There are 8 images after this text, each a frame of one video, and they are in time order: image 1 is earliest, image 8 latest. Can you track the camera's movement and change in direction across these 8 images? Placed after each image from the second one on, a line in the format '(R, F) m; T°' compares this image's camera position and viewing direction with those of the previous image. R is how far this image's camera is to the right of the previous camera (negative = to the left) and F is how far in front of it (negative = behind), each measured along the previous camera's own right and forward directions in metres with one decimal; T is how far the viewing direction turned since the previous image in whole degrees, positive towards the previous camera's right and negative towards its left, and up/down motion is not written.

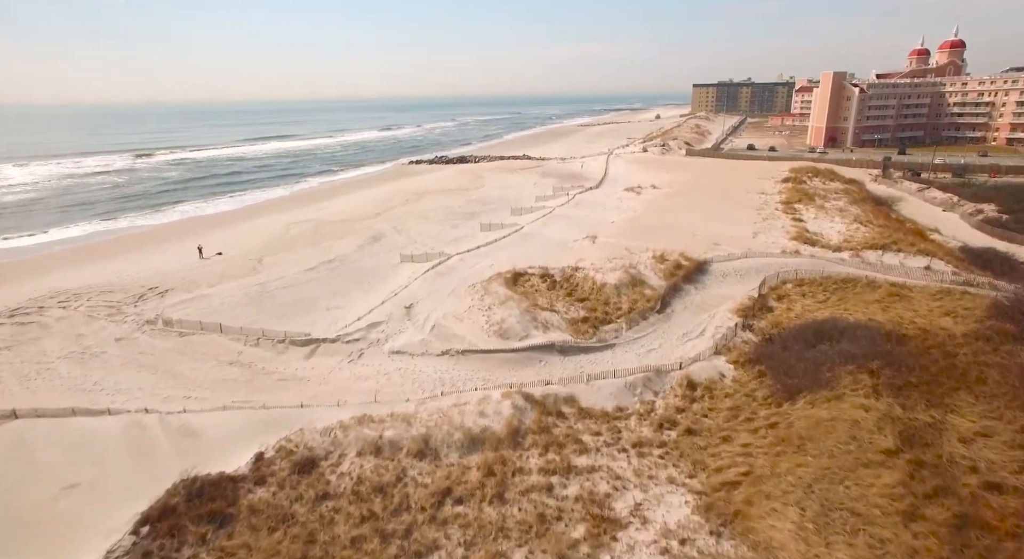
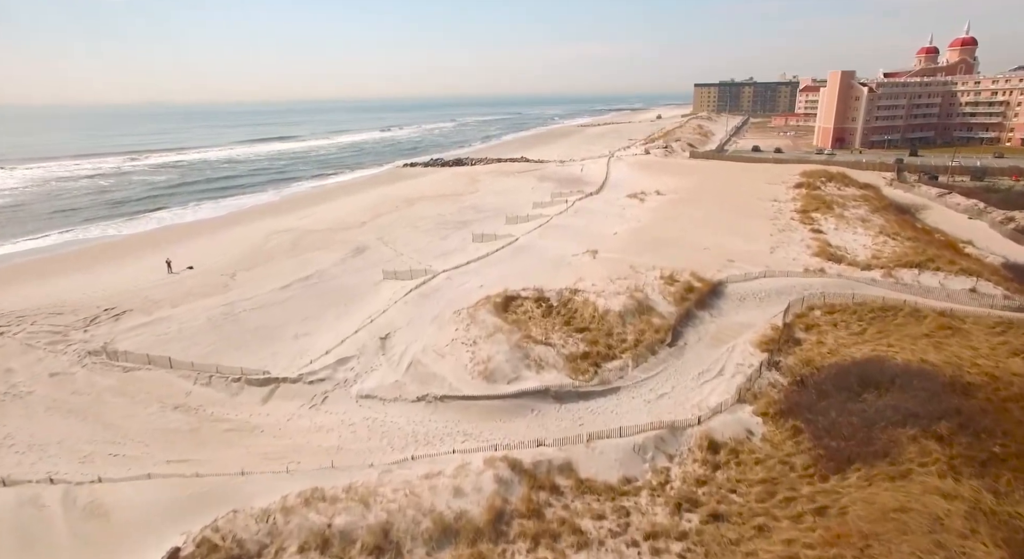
(+0.3, +1.9) m; 0°
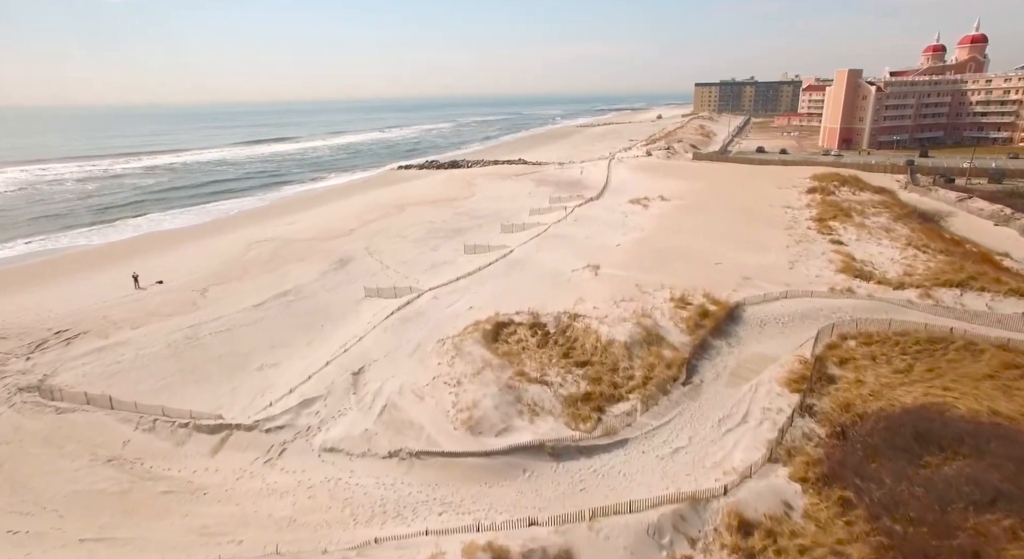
(+0.2, +1.7) m; 0°
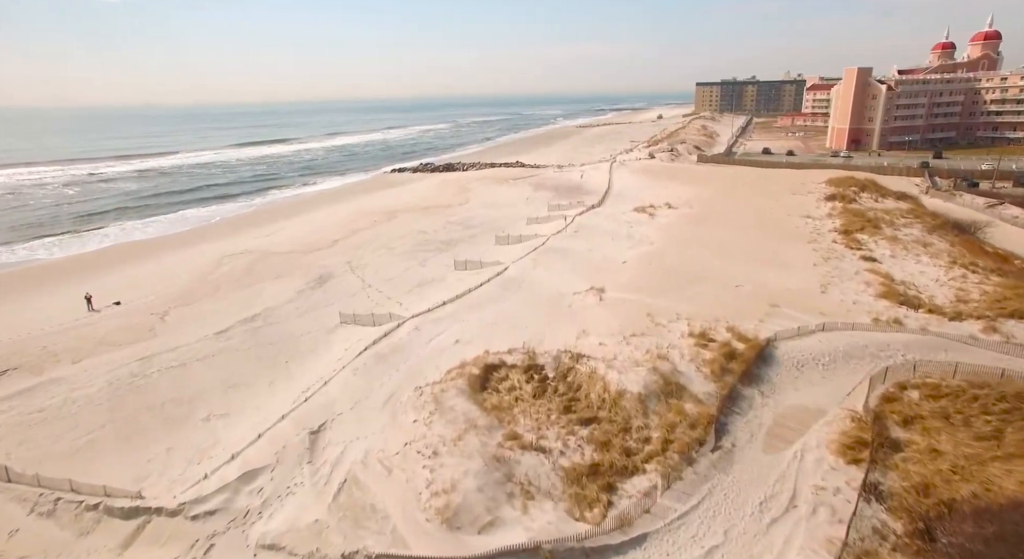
(+0.2, +2.1) m; 0°
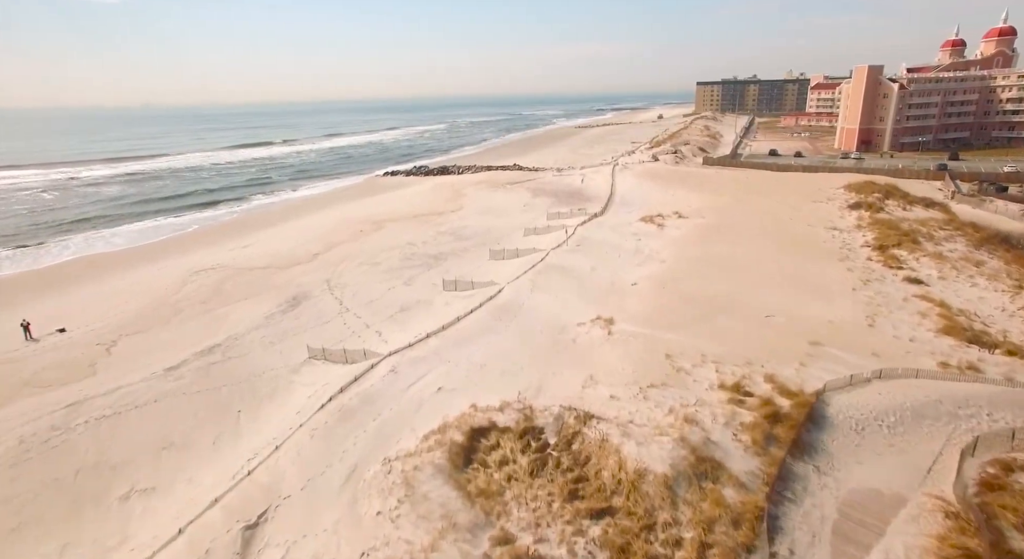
(+0.1, +2.2) m; 0°
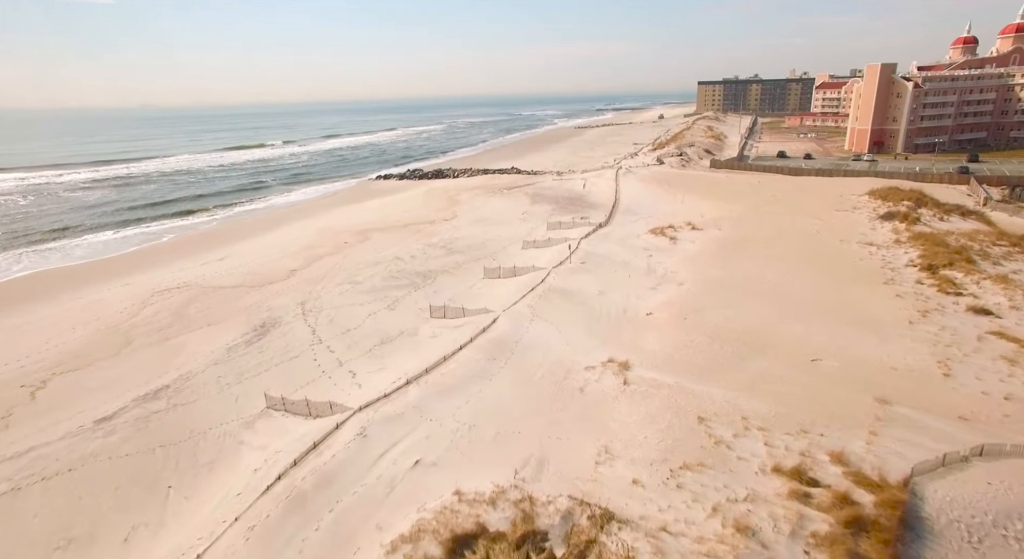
(+0.1, +2.3) m; 0°
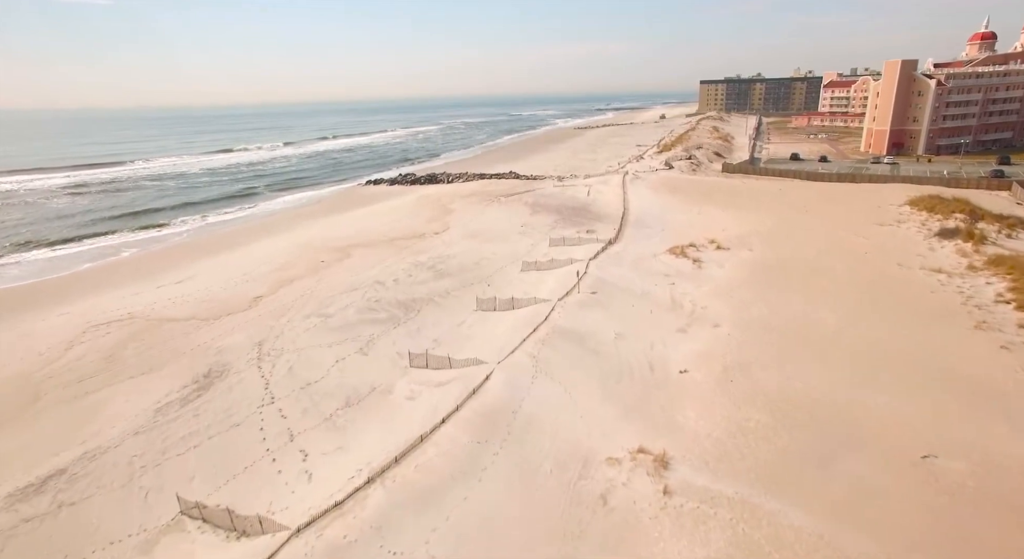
(+0.1, +3.1) m; 0°
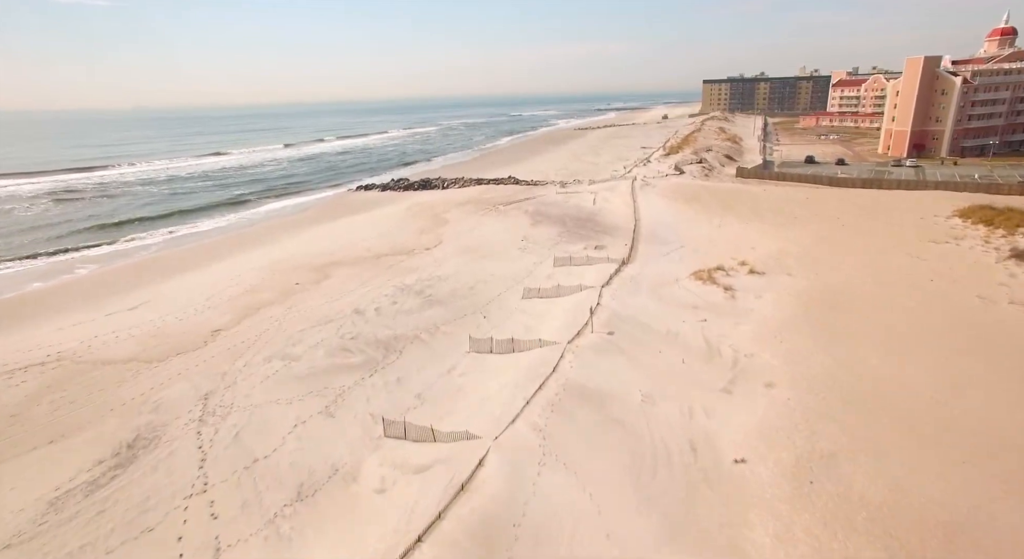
(0.0, +2.8) m; 0°
